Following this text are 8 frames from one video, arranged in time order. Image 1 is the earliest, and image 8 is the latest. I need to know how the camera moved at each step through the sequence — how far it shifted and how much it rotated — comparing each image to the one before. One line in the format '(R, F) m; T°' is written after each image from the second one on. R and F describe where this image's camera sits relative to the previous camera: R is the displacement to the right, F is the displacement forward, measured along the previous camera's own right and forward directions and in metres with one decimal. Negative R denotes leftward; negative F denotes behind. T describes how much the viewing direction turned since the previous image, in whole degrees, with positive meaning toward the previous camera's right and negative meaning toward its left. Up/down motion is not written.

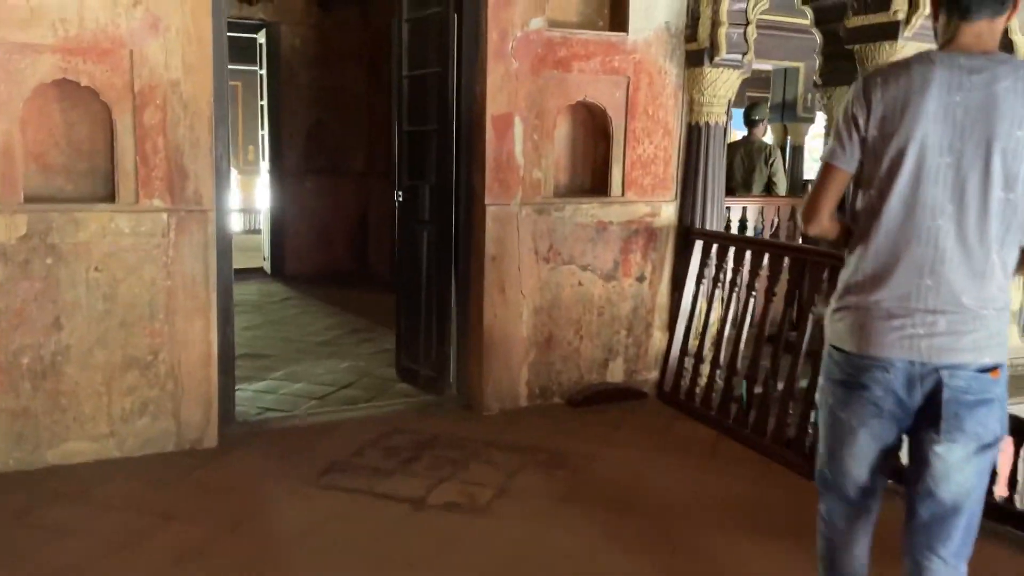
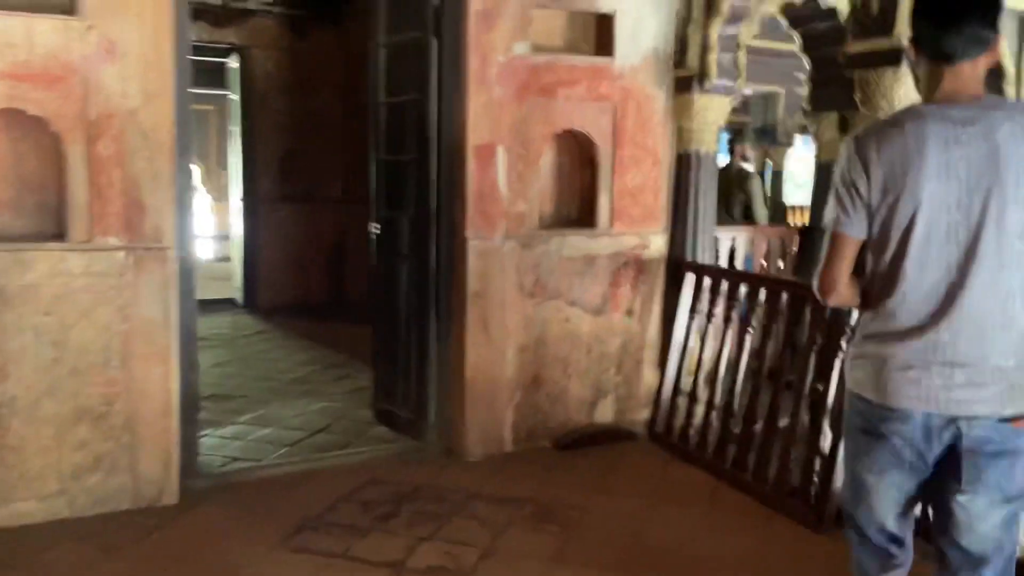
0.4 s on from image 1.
(0.0, +0.3) m; +2°
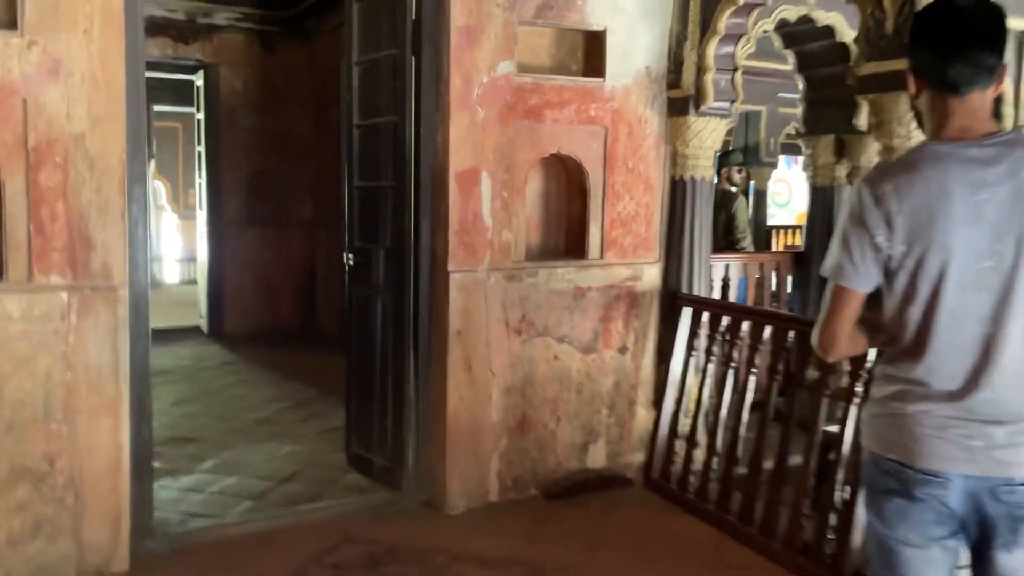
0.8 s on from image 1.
(-0.1, +0.3) m; +2°
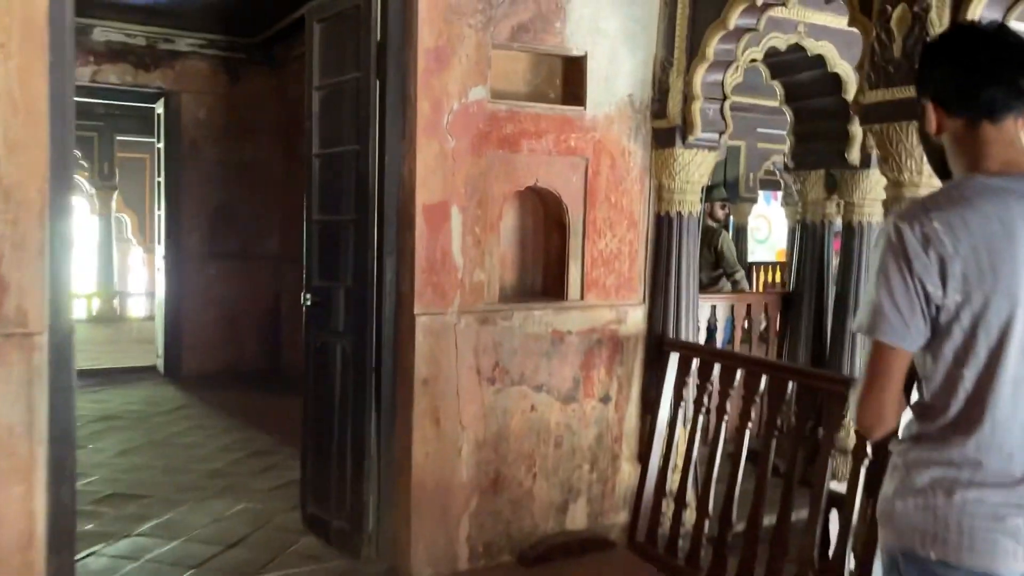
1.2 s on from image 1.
(0.0, +0.4) m; +2°
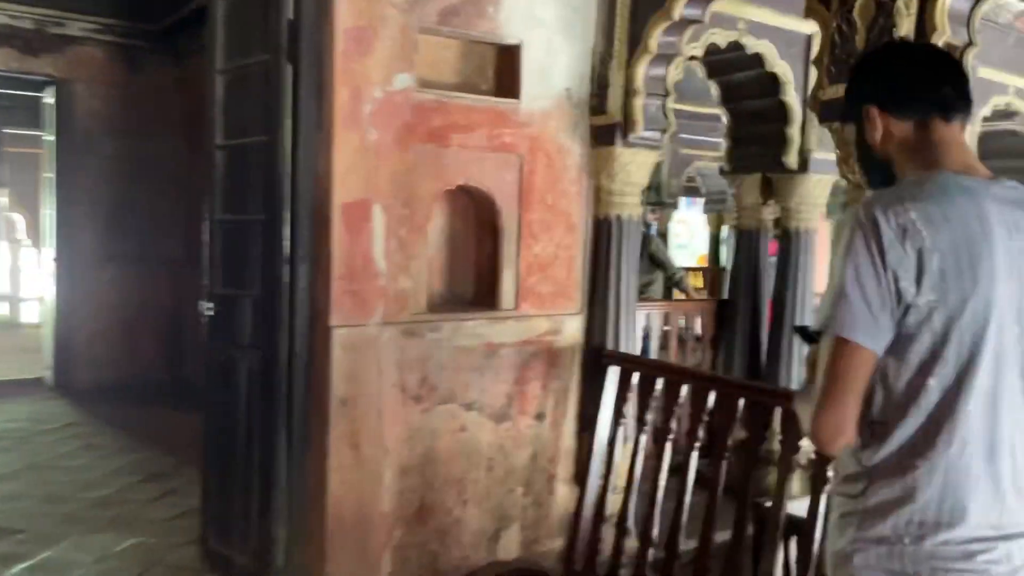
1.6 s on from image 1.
(0.0, +0.3) m; +6°
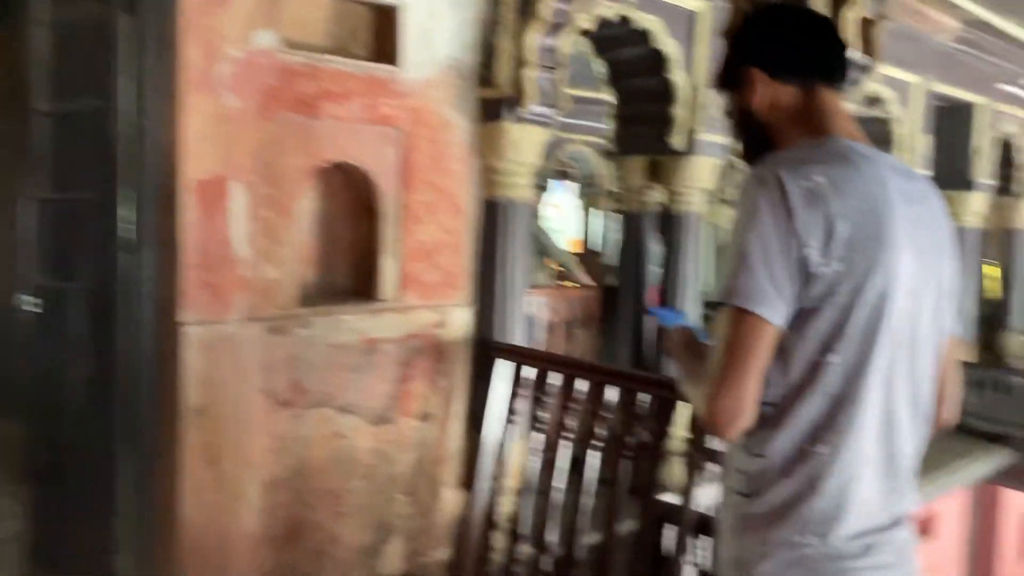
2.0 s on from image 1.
(-0.1, +0.3) m; +9°
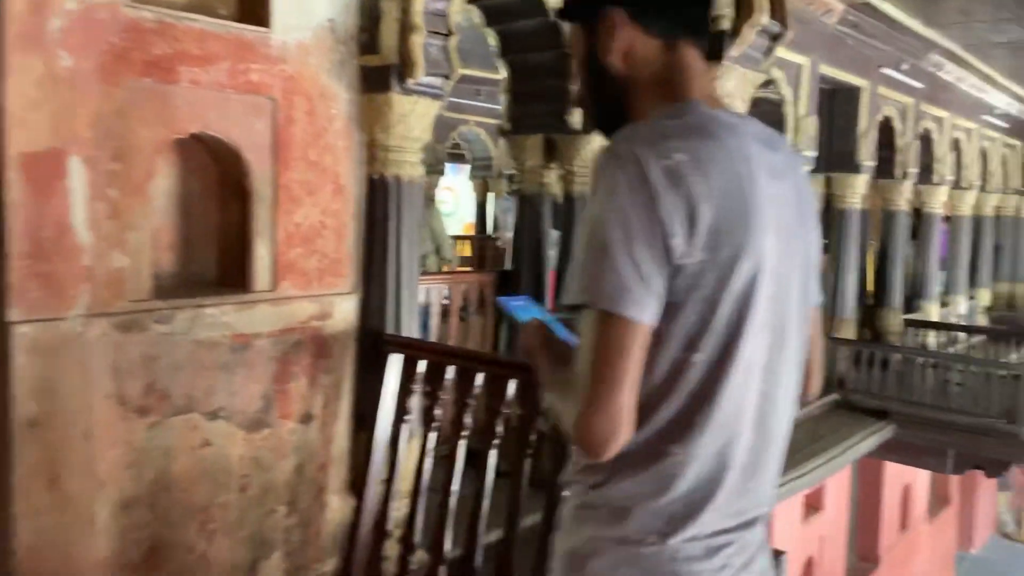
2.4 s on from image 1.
(0.0, +0.3) m; +7°
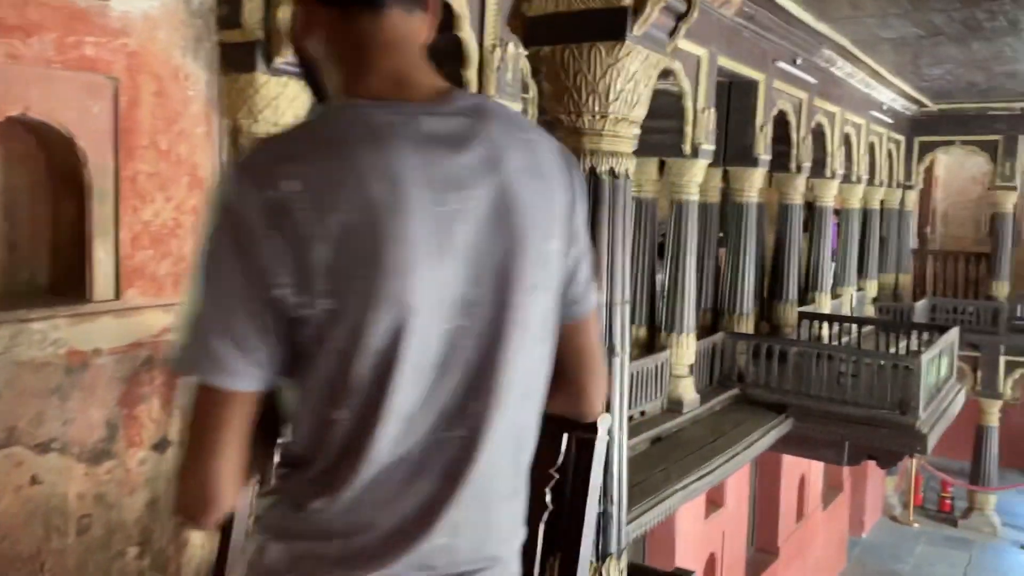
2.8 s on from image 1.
(+0.1, +0.3) m; +7°
